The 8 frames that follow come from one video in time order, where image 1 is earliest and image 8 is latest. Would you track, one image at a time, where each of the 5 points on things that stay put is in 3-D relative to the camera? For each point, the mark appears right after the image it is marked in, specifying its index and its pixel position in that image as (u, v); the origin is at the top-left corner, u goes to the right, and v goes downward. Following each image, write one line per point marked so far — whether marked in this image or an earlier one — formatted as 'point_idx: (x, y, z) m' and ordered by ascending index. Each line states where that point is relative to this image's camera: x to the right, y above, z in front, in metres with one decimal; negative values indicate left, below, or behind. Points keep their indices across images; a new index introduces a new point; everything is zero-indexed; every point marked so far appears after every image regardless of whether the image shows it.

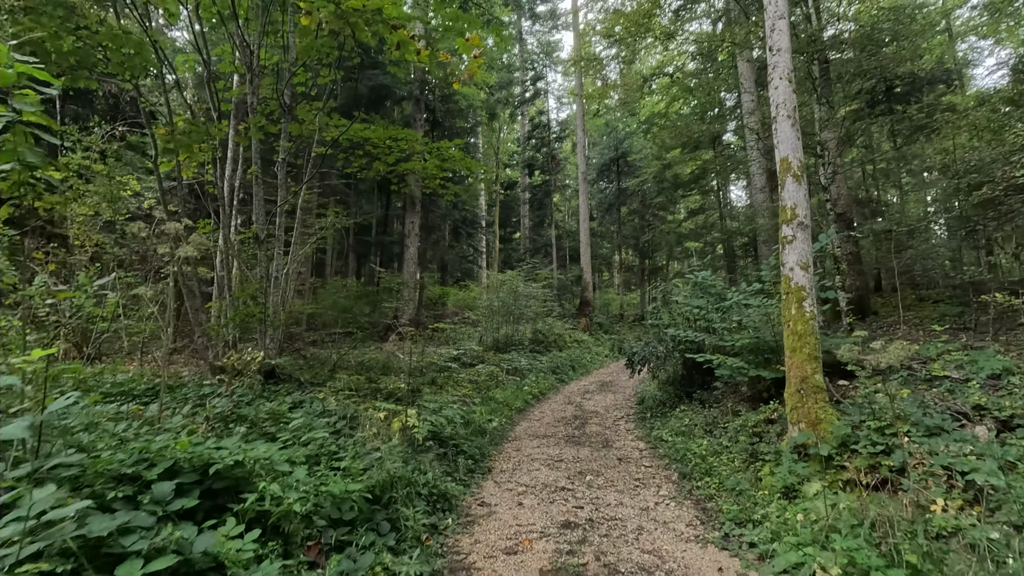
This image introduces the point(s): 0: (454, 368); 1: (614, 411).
0: (-1.1, -1.5, +10.2) m
1: (+1.8, -2.2, +9.5) m
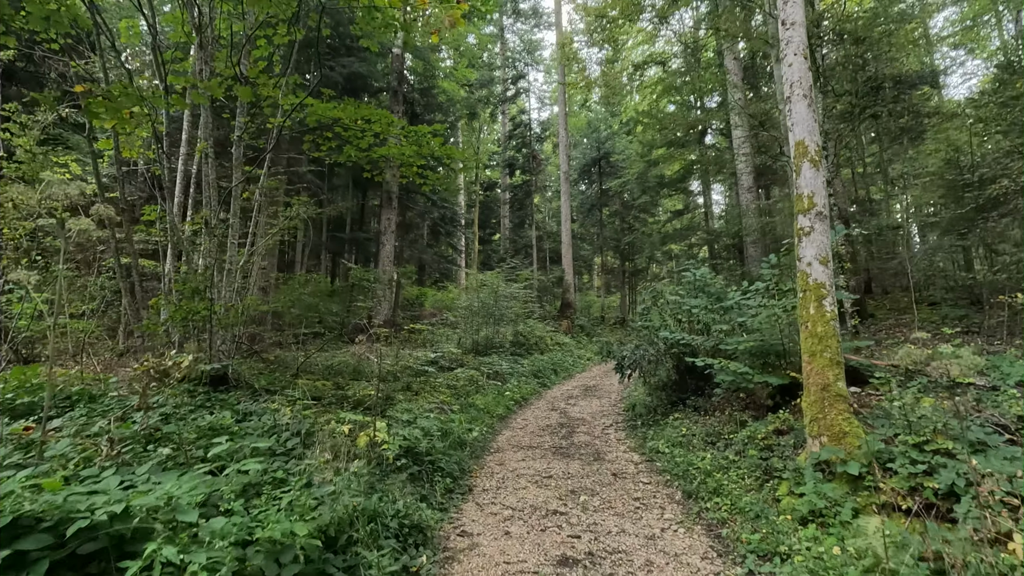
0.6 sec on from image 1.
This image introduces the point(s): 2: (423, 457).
0: (-1.4, -1.5, +9.5) m
1: (+1.5, -2.1, +8.9) m
2: (-0.8, -1.4, +4.6) m
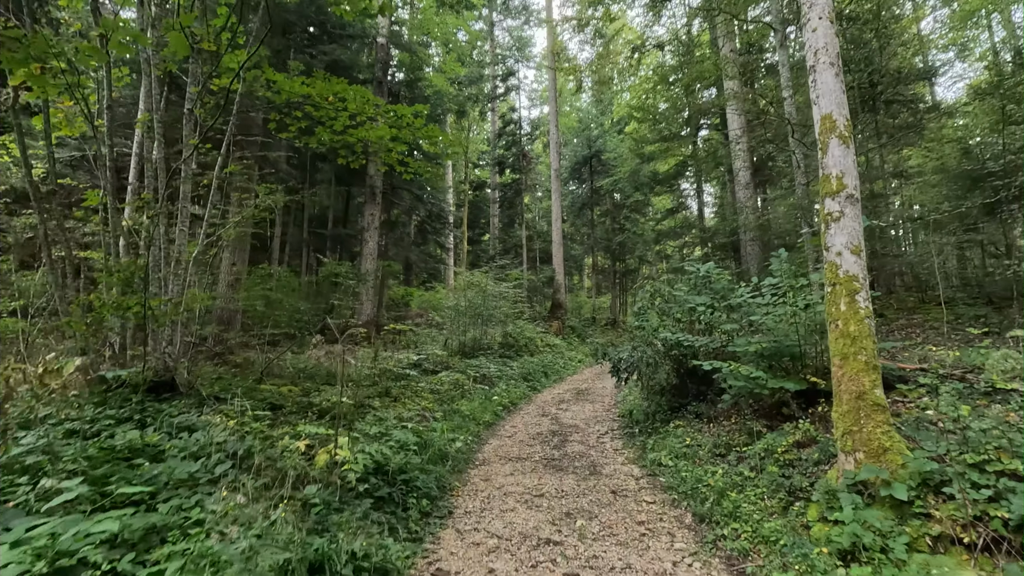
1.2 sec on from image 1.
0: (-1.6, -1.5, +8.9) m
1: (+1.3, -2.1, +8.4) m
2: (-0.9, -1.4, +4.0) m
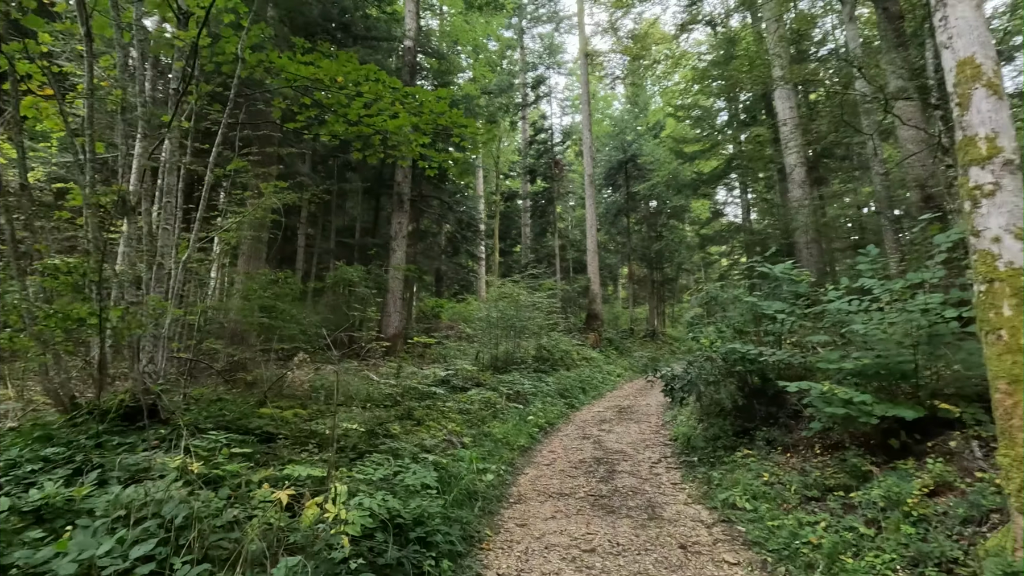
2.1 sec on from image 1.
0: (-1.1, -1.6, +8.1) m
1: (+1.8, -2.2, +7.4) m
2: (-0.6, -1.4, +3.1) m
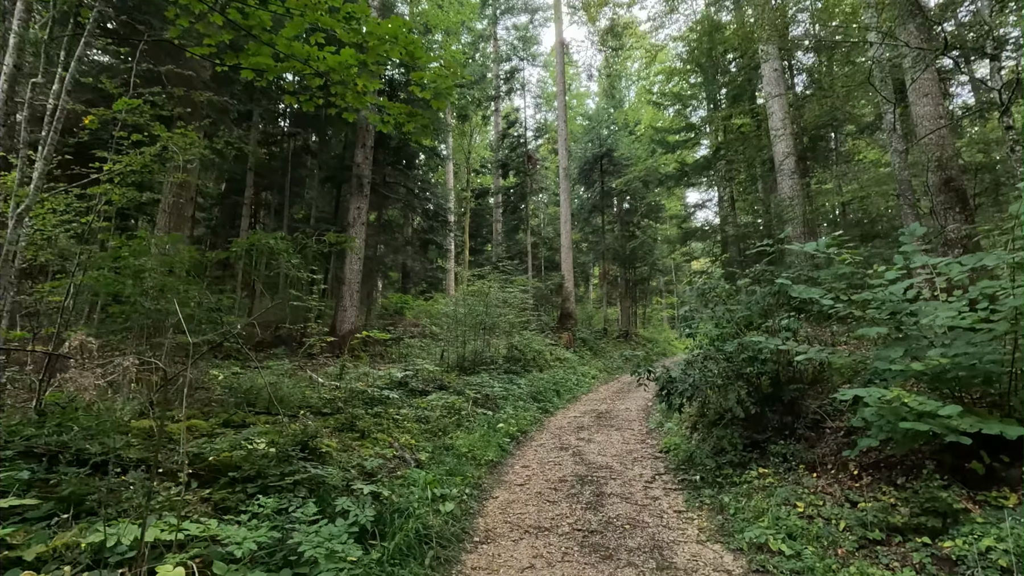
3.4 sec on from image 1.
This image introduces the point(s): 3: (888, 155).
0: (-1.5, -1.4, +6.9) m
1: (+1.4, -2.1, +6.3) m
2: (-0.7, -1.2, +2.0) m
3: (+8.8, +3.1, +12.6) m
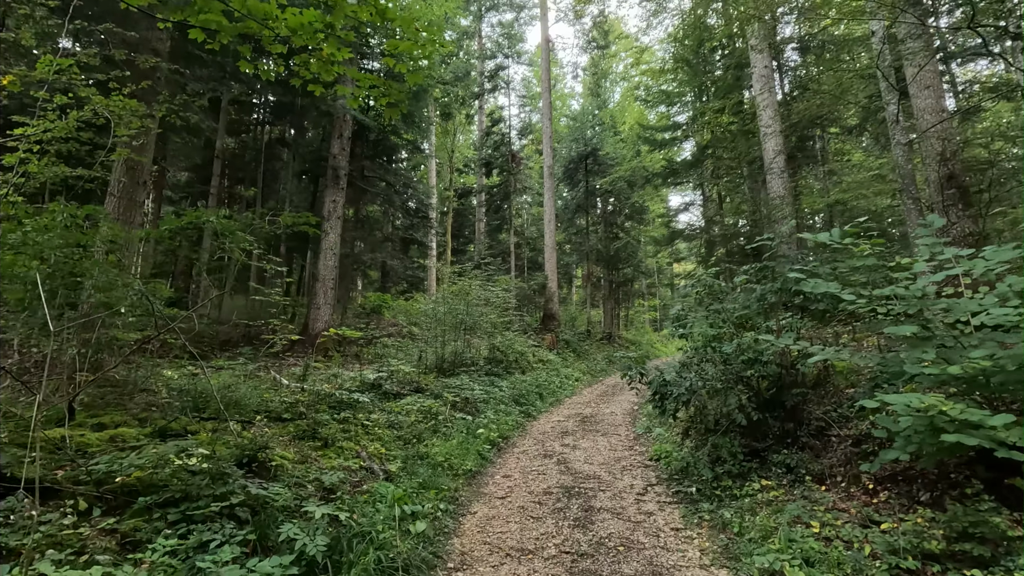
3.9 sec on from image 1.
0: (-1.7, -1.4, +6.3) m
1: (+1.2, -2.0, +5.9) m
2: (-0.8, -1.2, +1.5) m
3: (+8.5, +3.1, +12.4) m
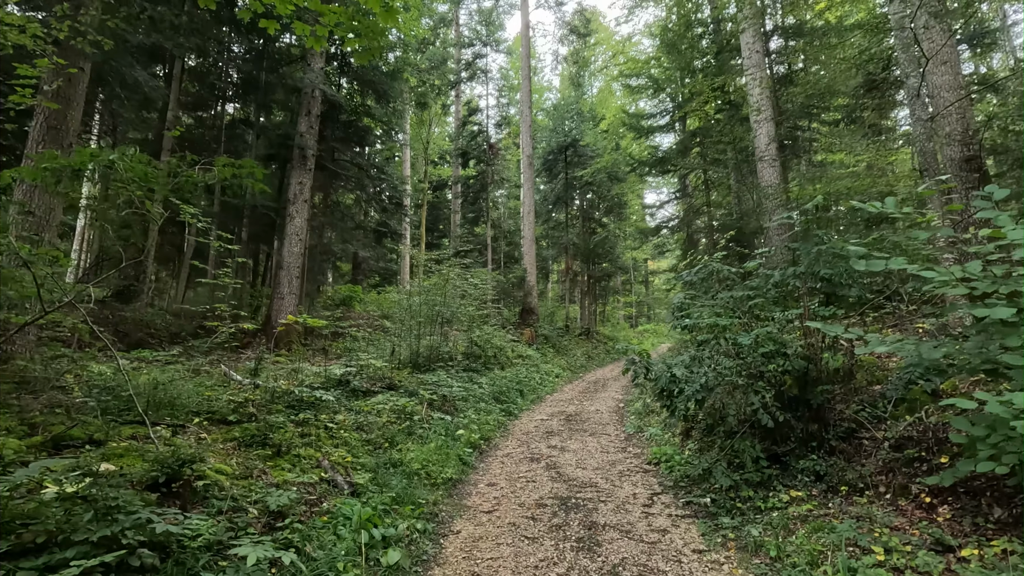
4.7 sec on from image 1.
0: (-1.9, -1.2, +5.6) m
1: (+1.1, -1.9, +5.3) m
2: (-0.7, -1.0, +0.7) m
3: (+8.0, +3.2, +12.1) m
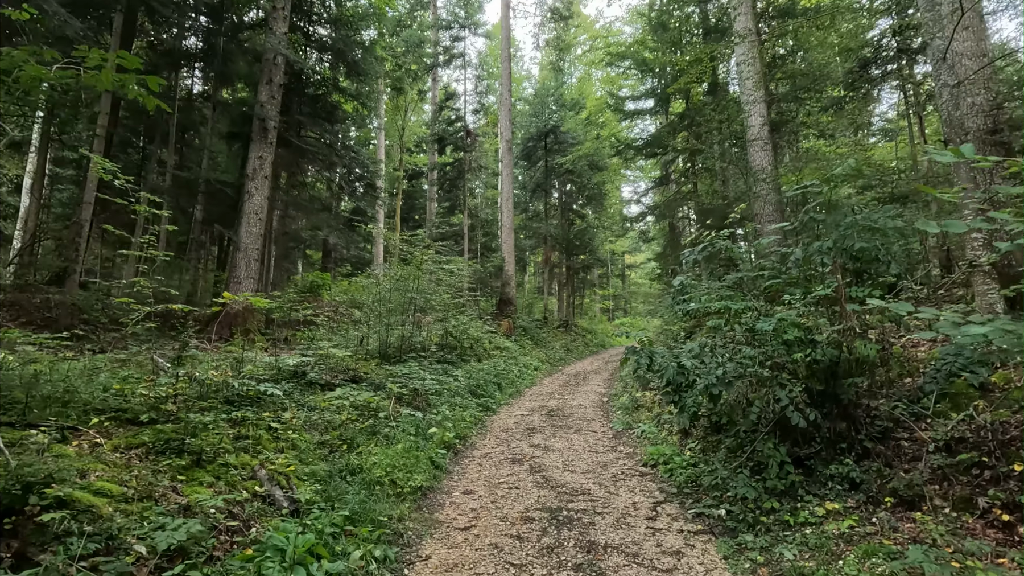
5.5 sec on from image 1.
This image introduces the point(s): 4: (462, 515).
0: (-2.0, -1.0, +4.8) m
1: (+0.9, -1.7, +4.6) m
2: (-0.7, -0.9, 0.0) m
3: (+7.6, +3.4, +11.7) m
4: (-0.3, -1.6, +3.8) m
